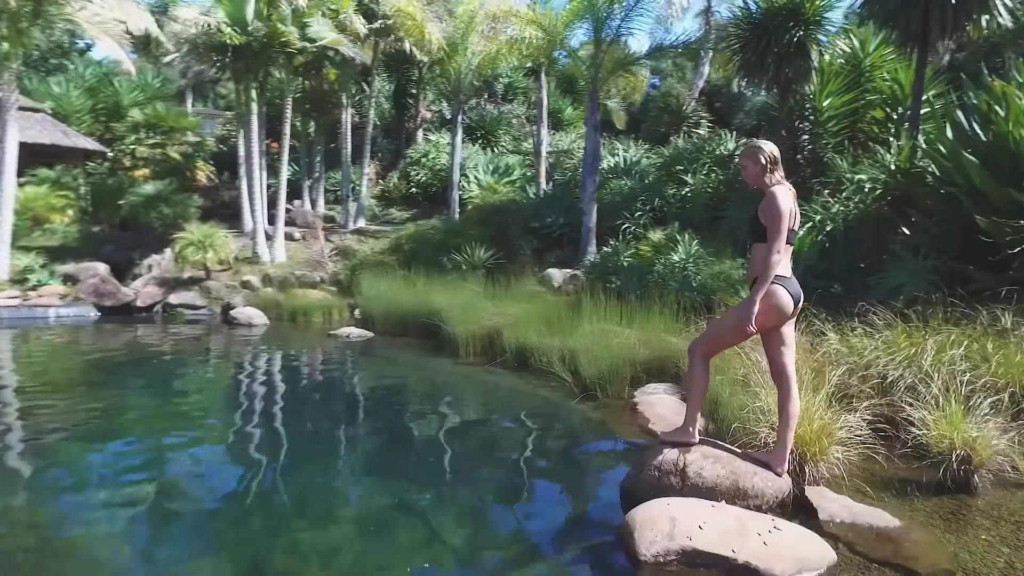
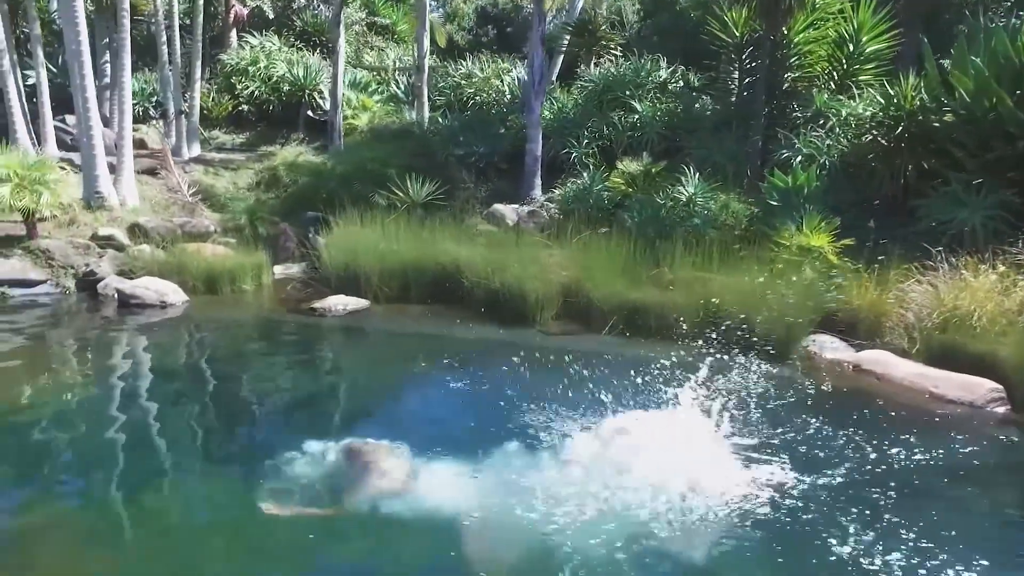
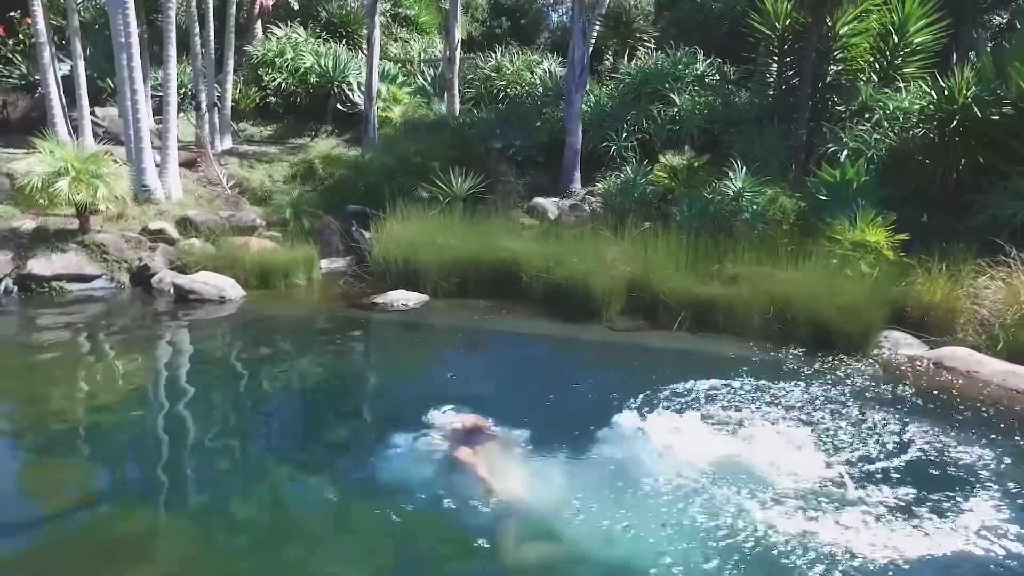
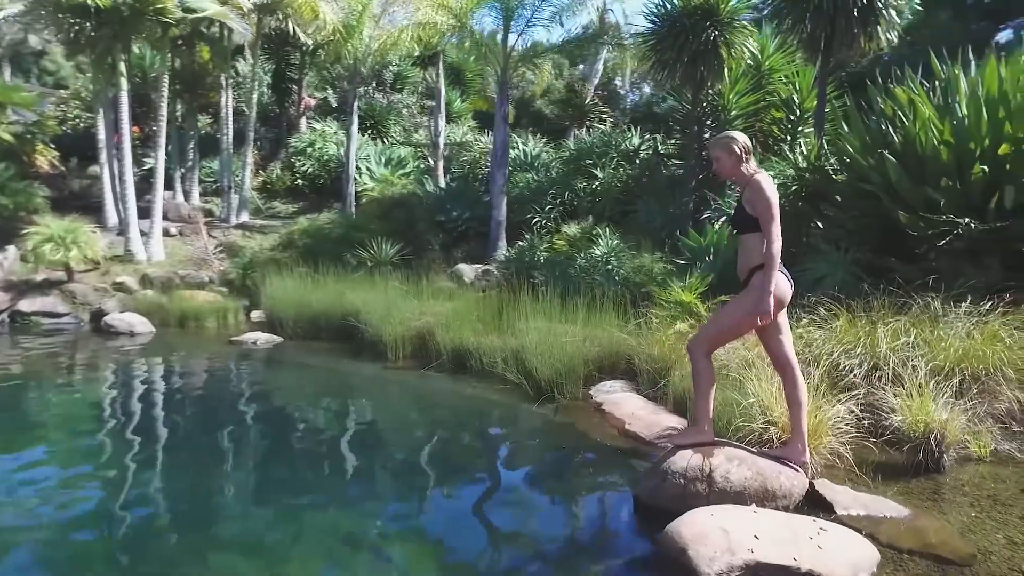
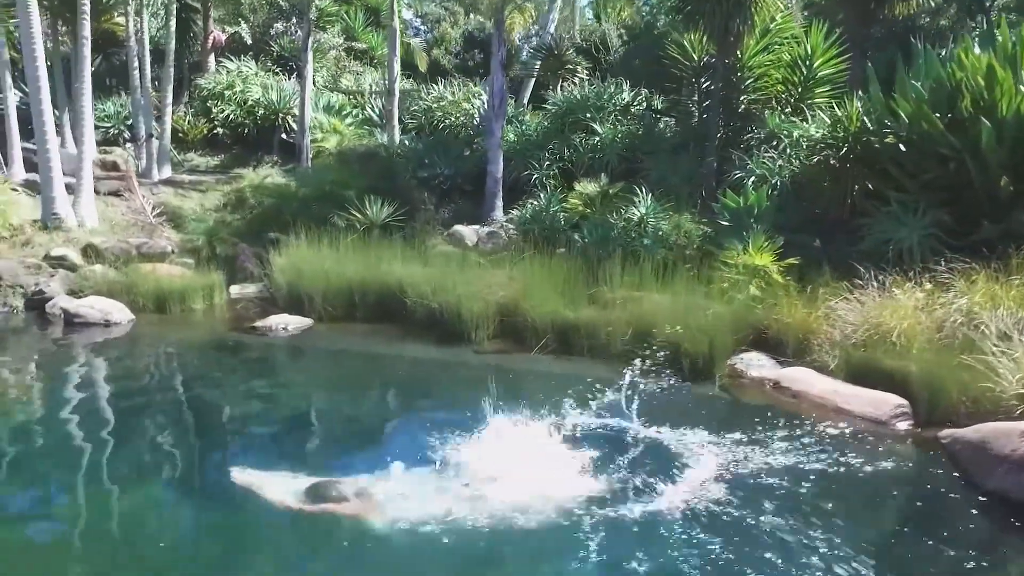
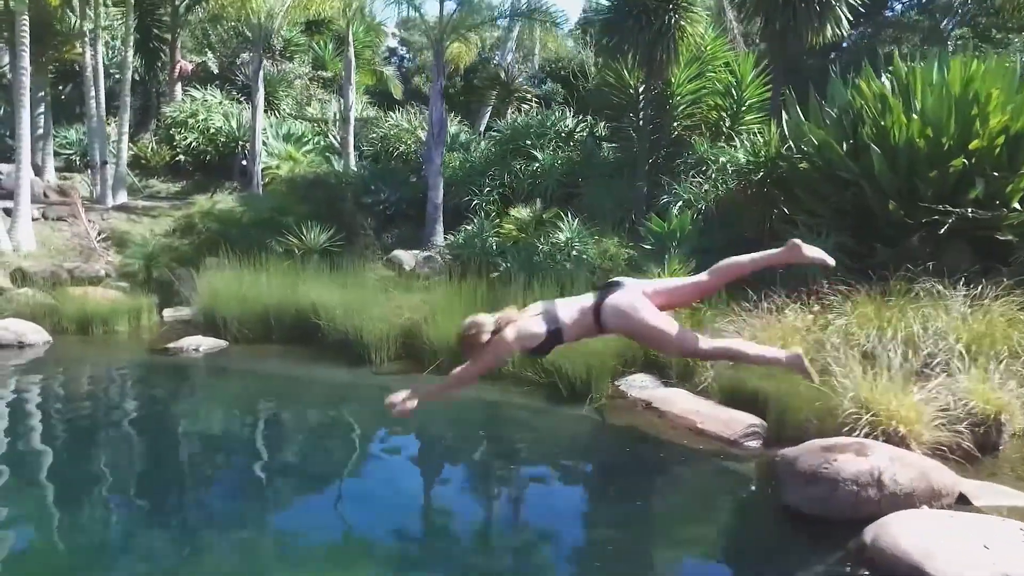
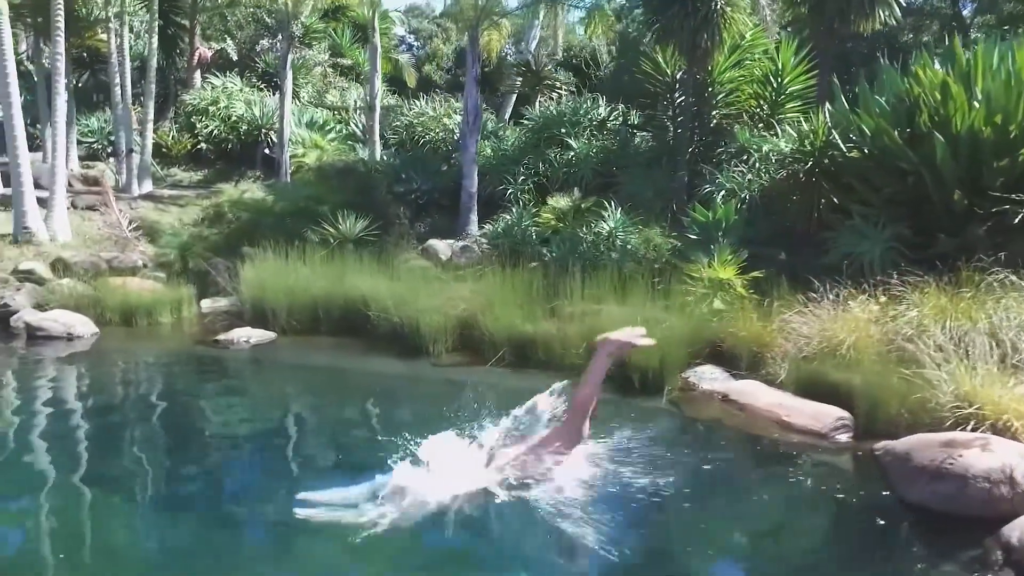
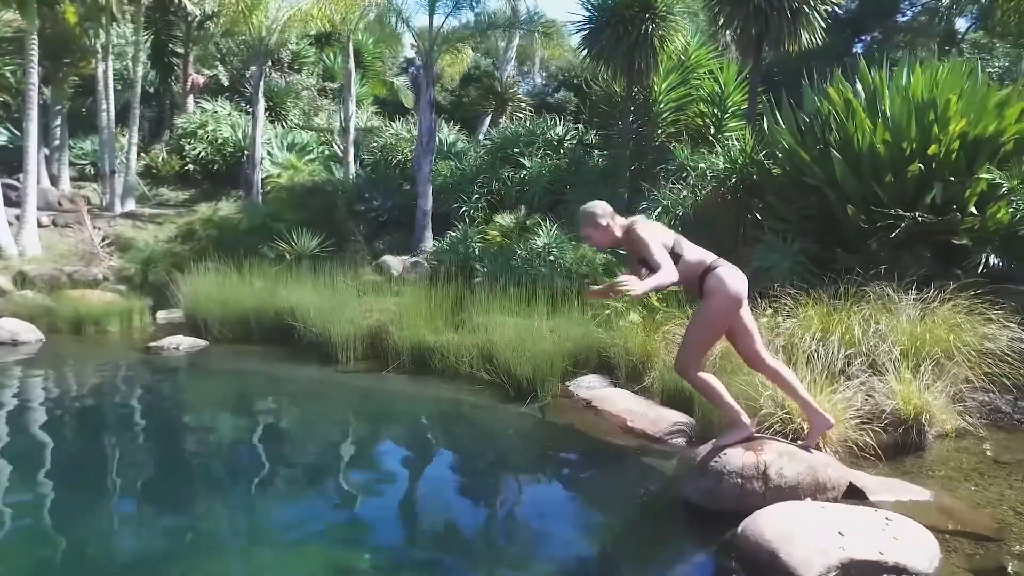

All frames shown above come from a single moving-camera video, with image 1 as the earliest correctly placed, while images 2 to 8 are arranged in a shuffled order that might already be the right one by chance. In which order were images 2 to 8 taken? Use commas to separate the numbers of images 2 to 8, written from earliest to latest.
4, 8, 6, 7, 5, 2, 3
